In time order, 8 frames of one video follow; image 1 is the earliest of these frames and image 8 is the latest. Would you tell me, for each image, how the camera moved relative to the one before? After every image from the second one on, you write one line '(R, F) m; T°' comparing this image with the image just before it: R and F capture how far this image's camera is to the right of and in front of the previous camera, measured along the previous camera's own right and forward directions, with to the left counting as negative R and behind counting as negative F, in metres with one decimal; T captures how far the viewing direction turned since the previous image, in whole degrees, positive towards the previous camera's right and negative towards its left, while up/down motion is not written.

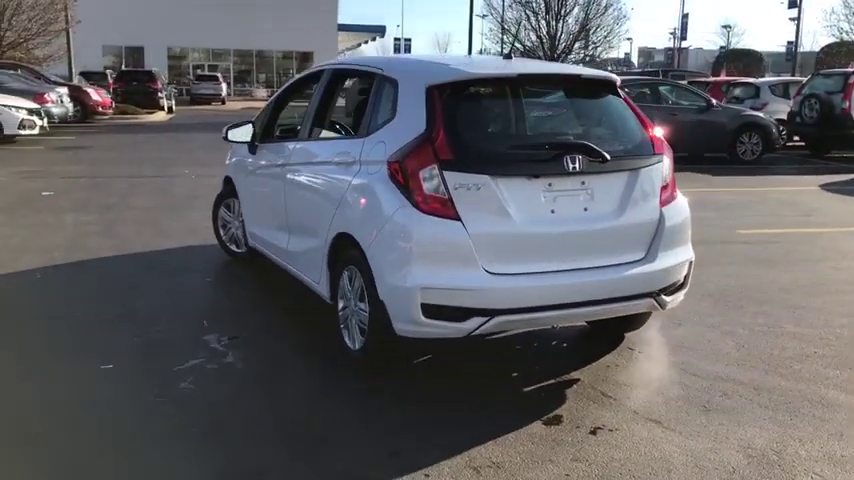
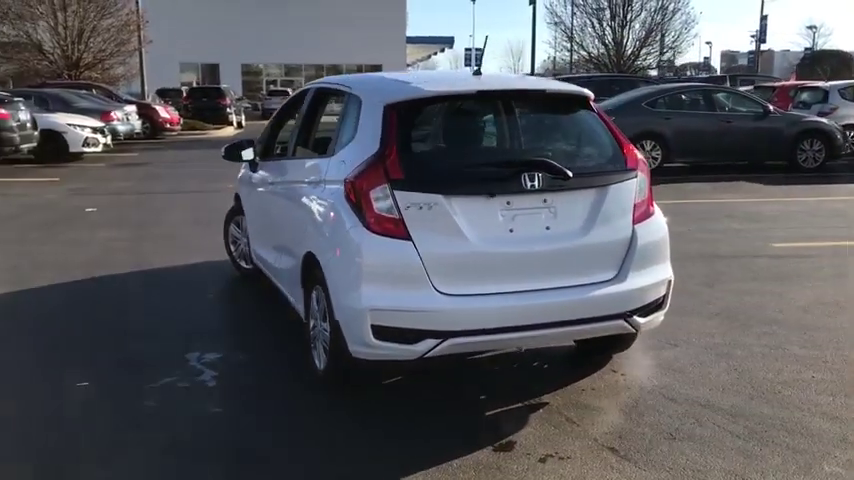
(+0.6, +0.1) m; -6°
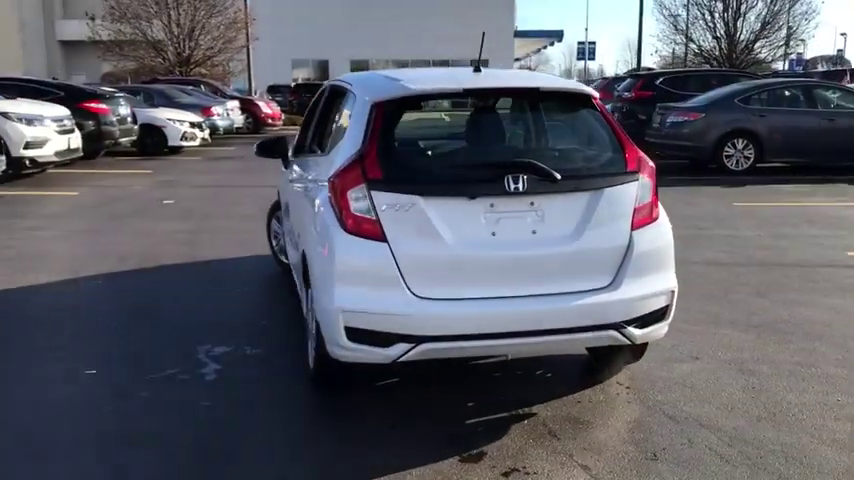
(+0.6, +0.1) m; -8°
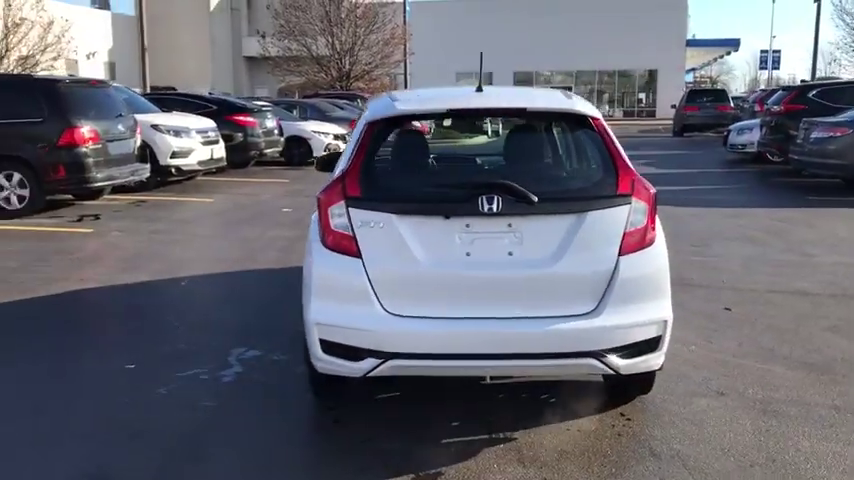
(+1.0, +0.1) m; -12°
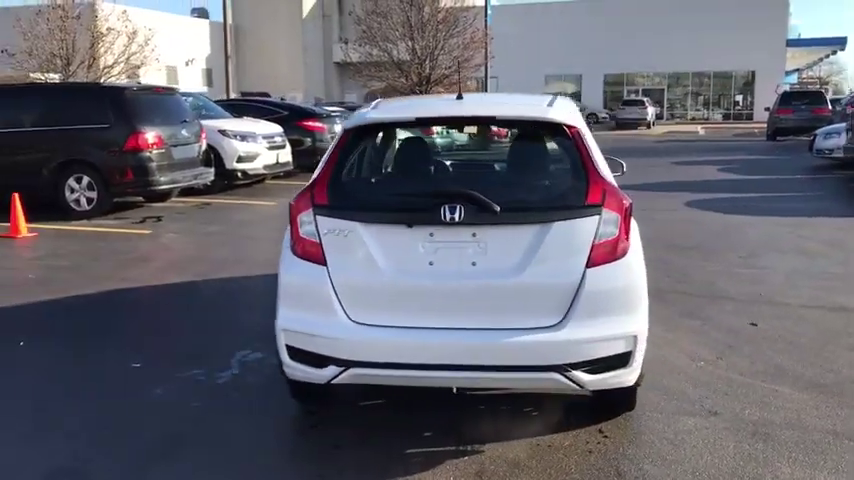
(+0.6, +0.1) m; -7°
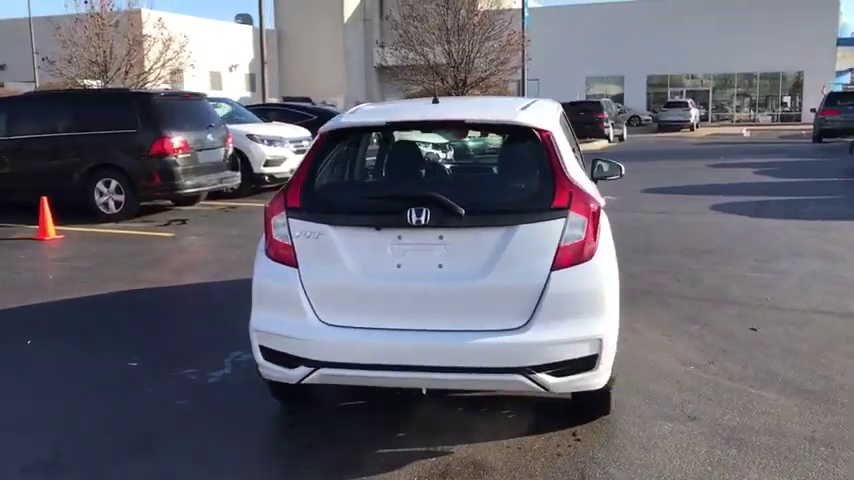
(+0.4, 0.0) m; -3°
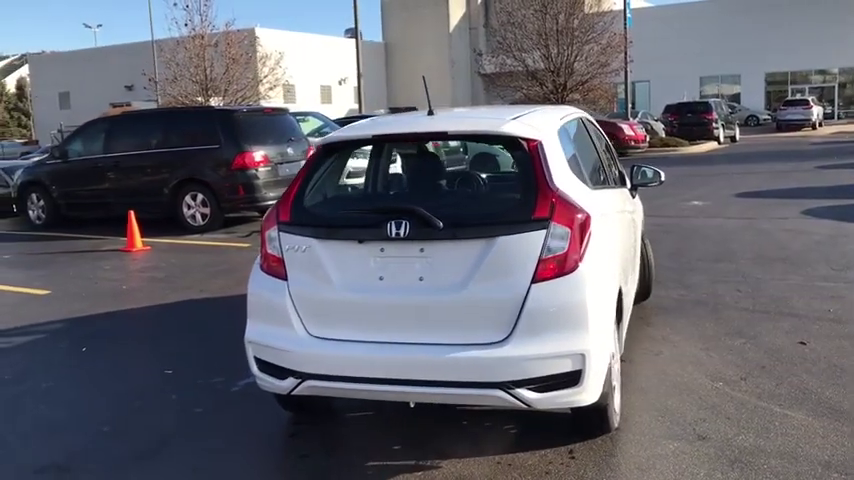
(+0.7, +0.1) m; -8°
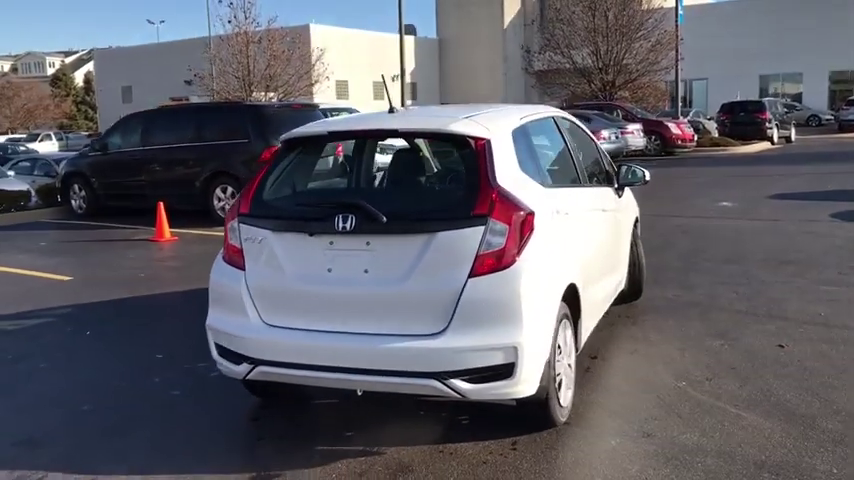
(+0.6, -0.1) m; -4°
